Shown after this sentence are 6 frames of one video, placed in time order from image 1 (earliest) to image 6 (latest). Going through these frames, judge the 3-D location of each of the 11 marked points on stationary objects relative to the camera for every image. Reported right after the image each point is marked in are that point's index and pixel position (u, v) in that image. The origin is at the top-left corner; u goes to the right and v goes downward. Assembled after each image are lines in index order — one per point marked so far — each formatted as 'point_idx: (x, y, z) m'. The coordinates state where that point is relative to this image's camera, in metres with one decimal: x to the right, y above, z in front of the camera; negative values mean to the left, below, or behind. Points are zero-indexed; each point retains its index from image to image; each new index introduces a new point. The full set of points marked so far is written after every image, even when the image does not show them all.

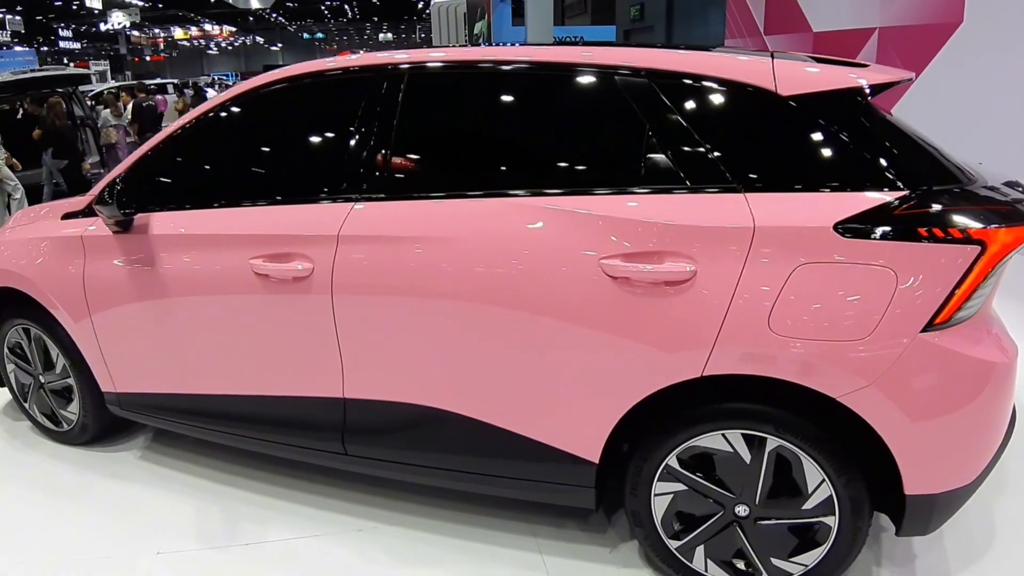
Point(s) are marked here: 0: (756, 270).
0: (+0.6, 0.0, +1.7) m
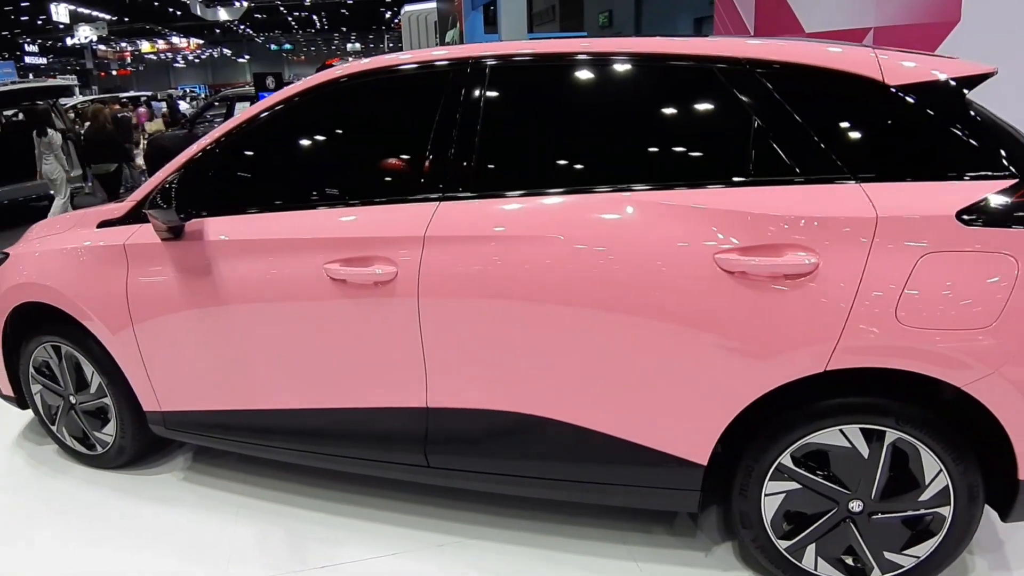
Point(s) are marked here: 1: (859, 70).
0: (+0.9, +0.1, +1.7) m
1: (+0.9, +0.5, +1.8) m
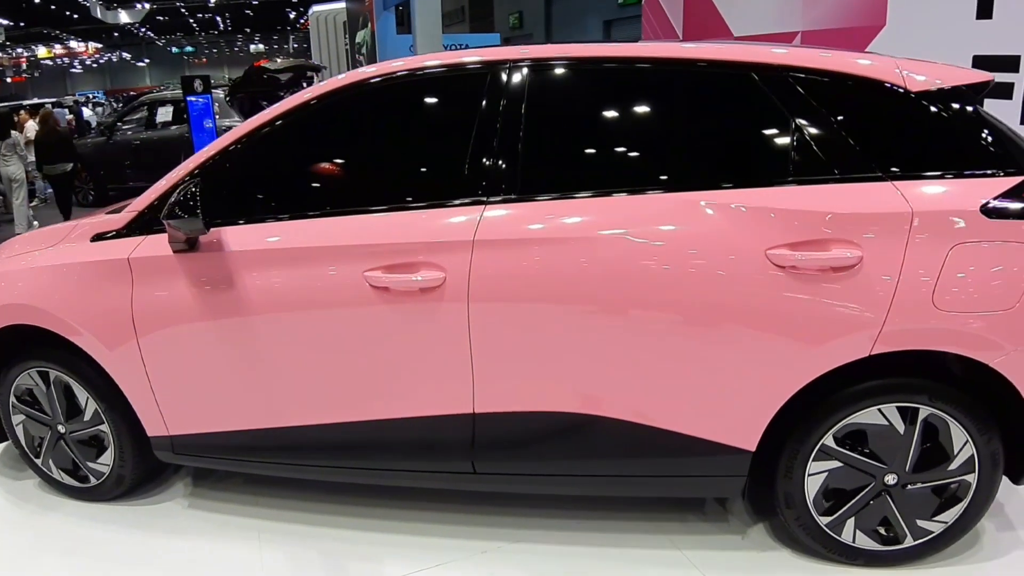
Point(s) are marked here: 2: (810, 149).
0: (+1.1, +0.1, +1.8) m
1: (+1.0, +0.6, +1.9) m
2: (+0.8, +0.4, +1.9) m
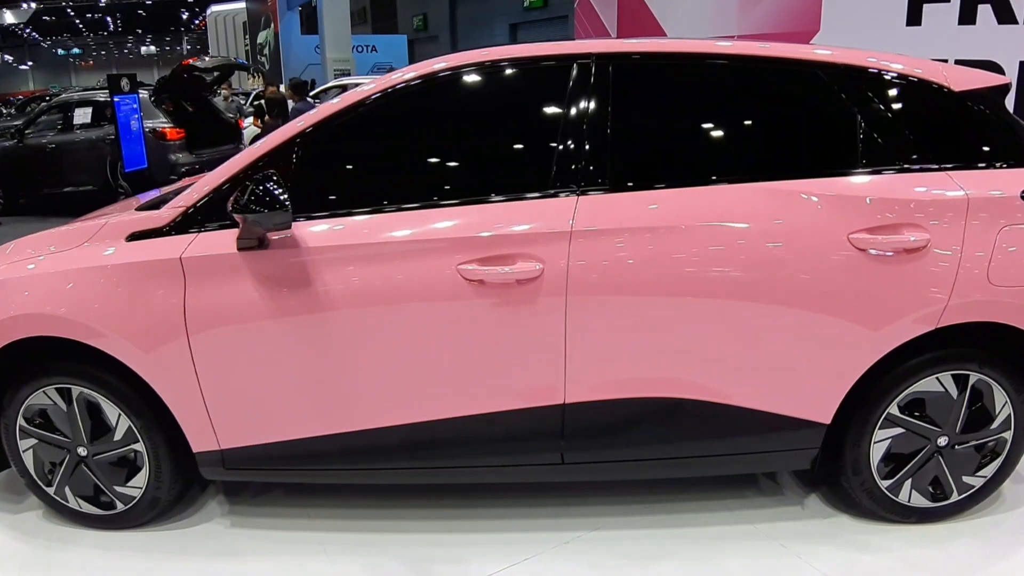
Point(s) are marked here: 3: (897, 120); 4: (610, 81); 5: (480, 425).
0: (+1.3, +0.2, +2.0) m
1: (+1.3, +0.6, +2.1) m
2: (+1.1, +0.5, +2.1) m
3: (+1.2, +0.5, +2.1) m
4: (+0.3, +0.6, +2.1) m
5: (-0.1, -0.4, +2.2) m
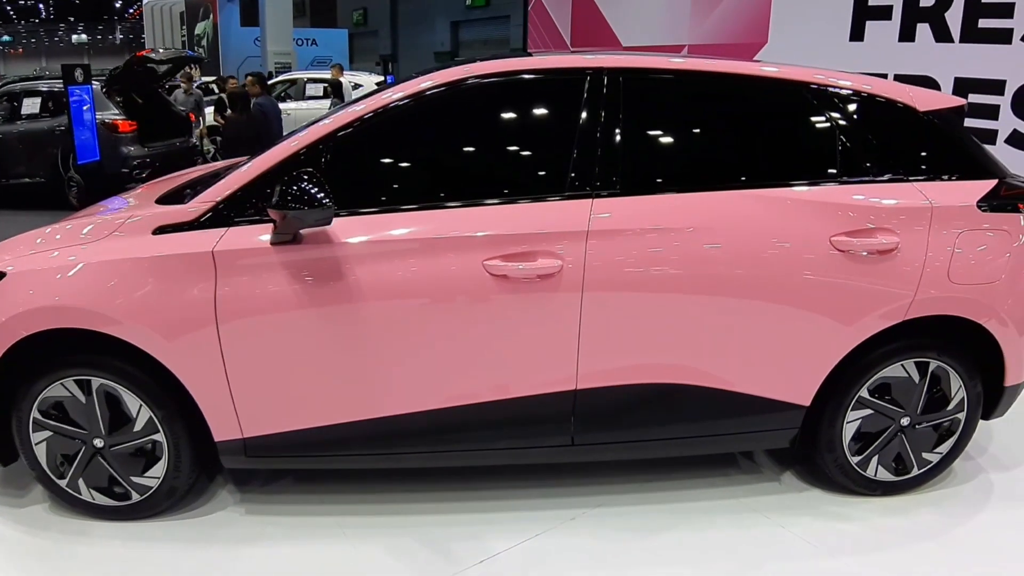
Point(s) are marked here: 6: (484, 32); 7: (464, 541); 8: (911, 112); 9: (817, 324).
0: (+1.4, +0.2, +2.3) m
1: (+1.3, +0.7, +2.4) m
2: (+1.1, +0.5, +2.4) m
3: (+1.2, +0.5, +2.4) m
4: (+0.4, +0.6, +2.3) m
5: (-0.1, -0.4, +2.3) m
6: (-0.6, +6.0, +16.3) m
7: (-0.2, -0.8, +2.4) m
8: (+1.4, +0.6, +2.4) m
9: (+1.0, -0.1, +2.3) m
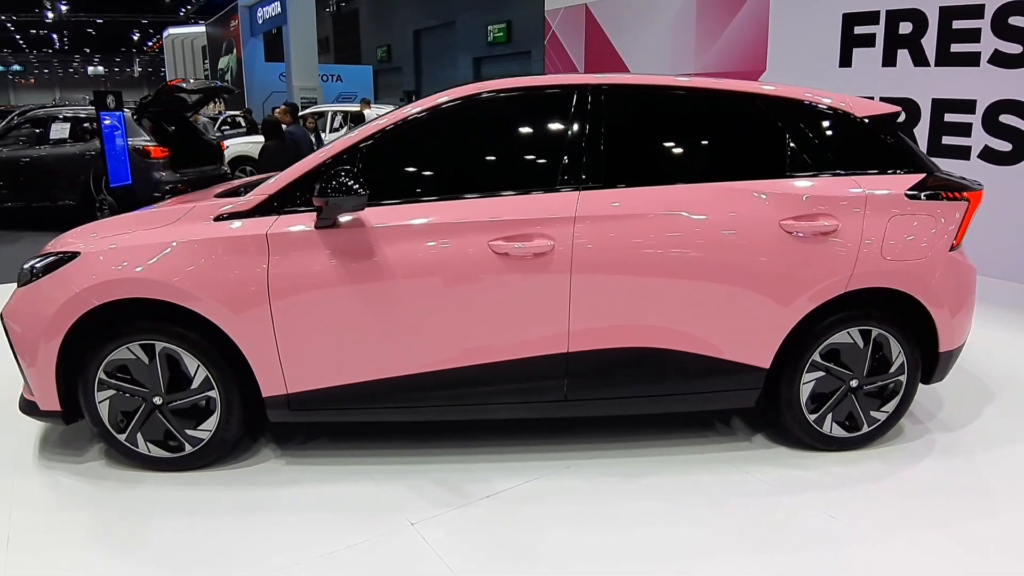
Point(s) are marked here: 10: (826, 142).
0: (+1.4, +0.3, +2.7) m
1: (+1.3, +0.7, +2.8) m
2: (+1.1, +0.5, +2.8) m
3: (+1.2, +0.6, +2.8) m
4: (+0.4, +0.7, +2.8) m
5: (-0.1, -0.3, +2.8) m
6: (-0.2, +5.4, +17.0) m
7: (-0.2, -0.8, +2.8) m
8: (+1.4, +0.7, +2.8) m
9: (+1.0, 0.0, +2.7) m
10: (+1.3, +0.6, +2.8) m
